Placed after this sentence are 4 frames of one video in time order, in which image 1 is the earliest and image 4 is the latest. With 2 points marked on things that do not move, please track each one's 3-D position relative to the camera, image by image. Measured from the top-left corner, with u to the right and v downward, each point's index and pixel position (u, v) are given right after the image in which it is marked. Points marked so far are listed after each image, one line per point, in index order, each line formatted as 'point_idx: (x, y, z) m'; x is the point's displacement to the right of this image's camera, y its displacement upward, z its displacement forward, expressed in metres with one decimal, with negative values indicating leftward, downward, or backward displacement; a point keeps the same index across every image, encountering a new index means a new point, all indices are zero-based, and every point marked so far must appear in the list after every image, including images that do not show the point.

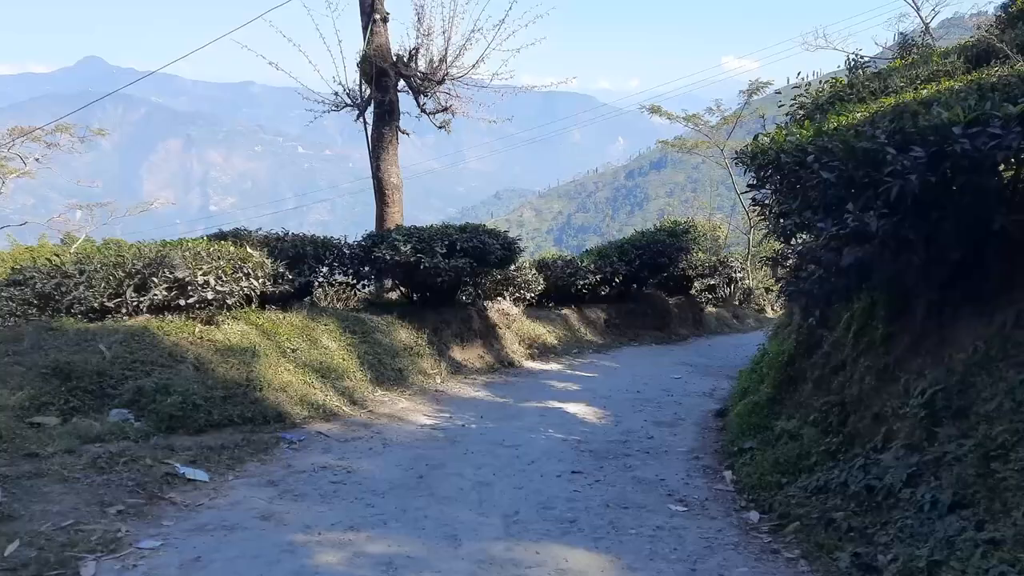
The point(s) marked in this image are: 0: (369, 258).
0: (-1.5, +0.3, +8.9) m
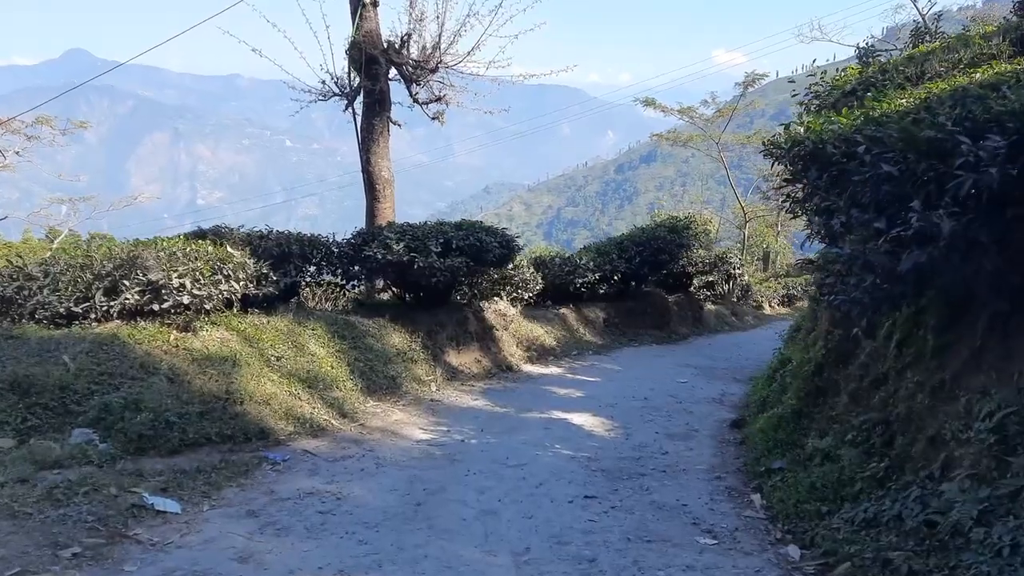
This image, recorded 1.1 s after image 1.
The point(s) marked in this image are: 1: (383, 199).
0: (-1.5, +0.3, +8.3) m
1: (-1.6, +1.1, +10.2) m
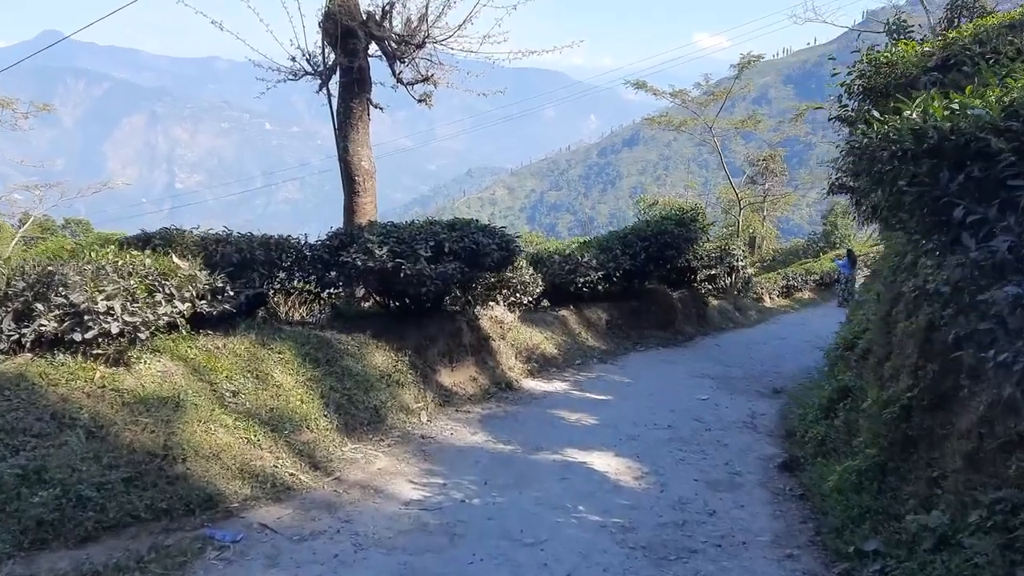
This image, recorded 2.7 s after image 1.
0: (-1.5, +0.2, +7.1) m
1: (-1.6, +1.0, +8.9) m
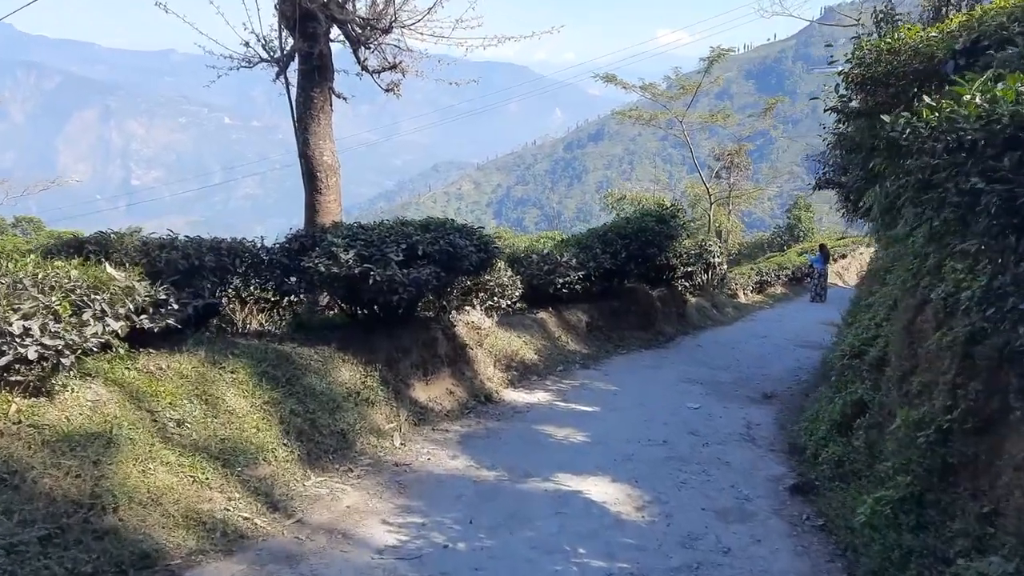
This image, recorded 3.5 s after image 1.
0: (-1.7, +0.2, +6.4) m
1: (-1.8, +1.0, +8.2) m
